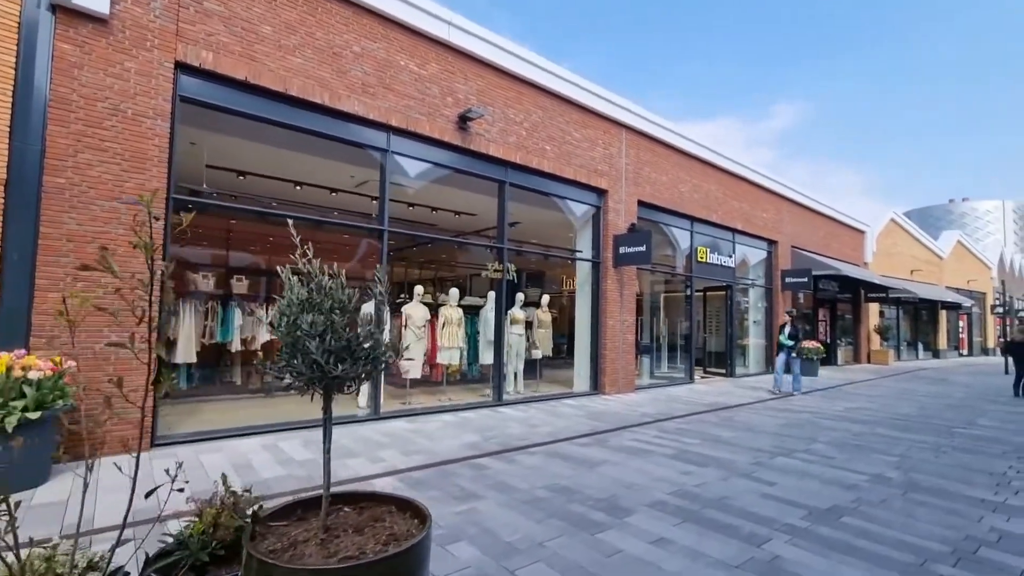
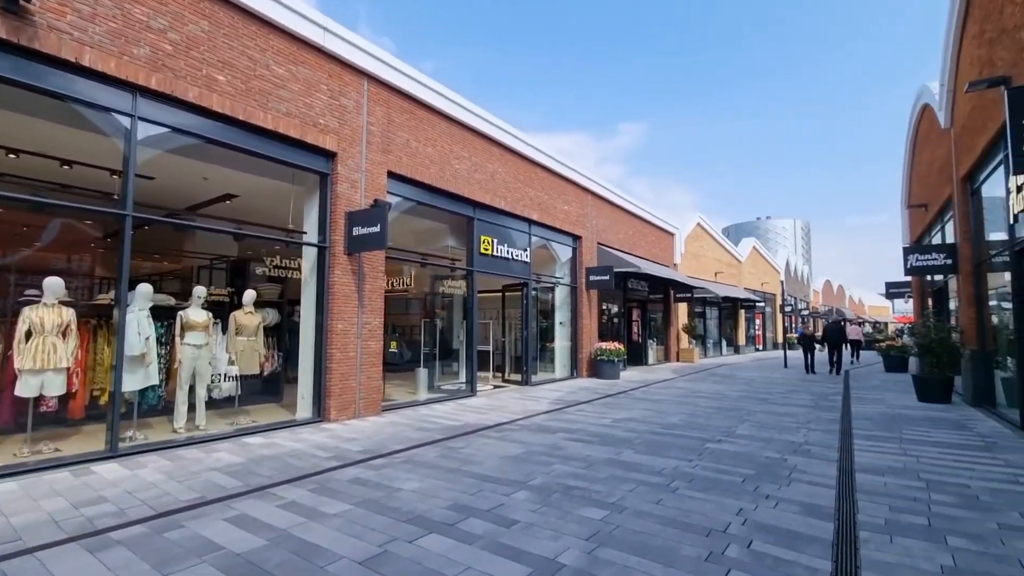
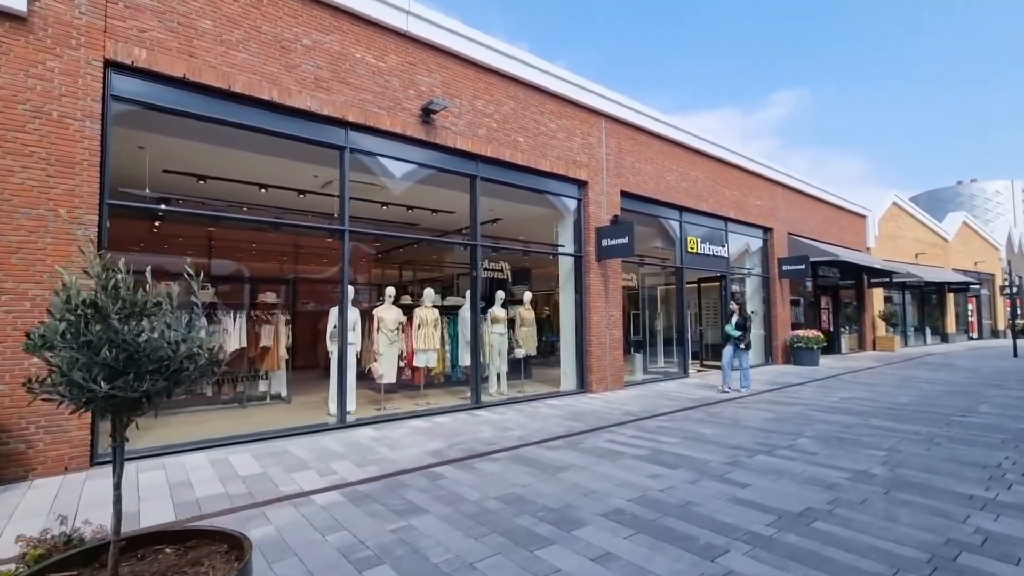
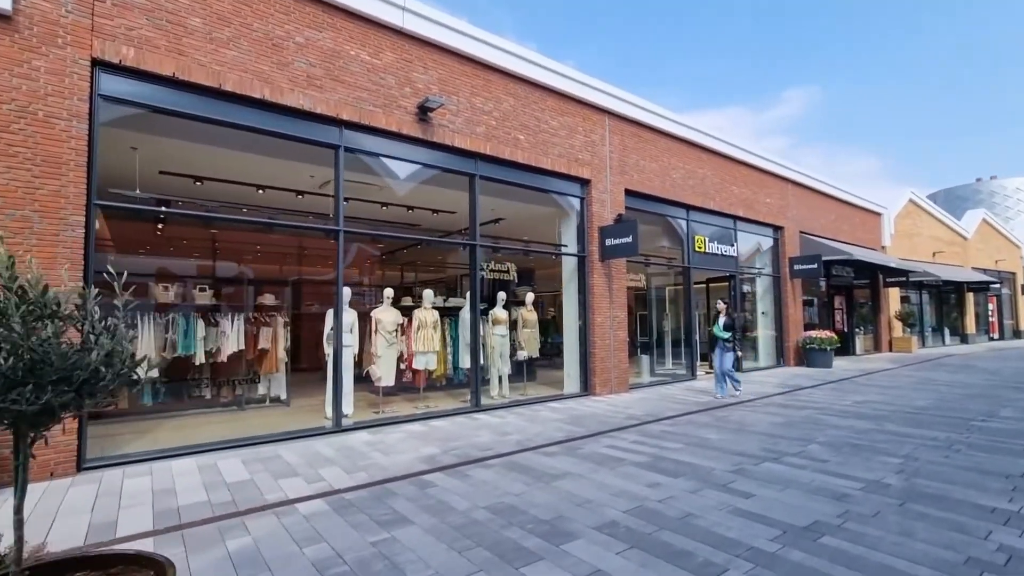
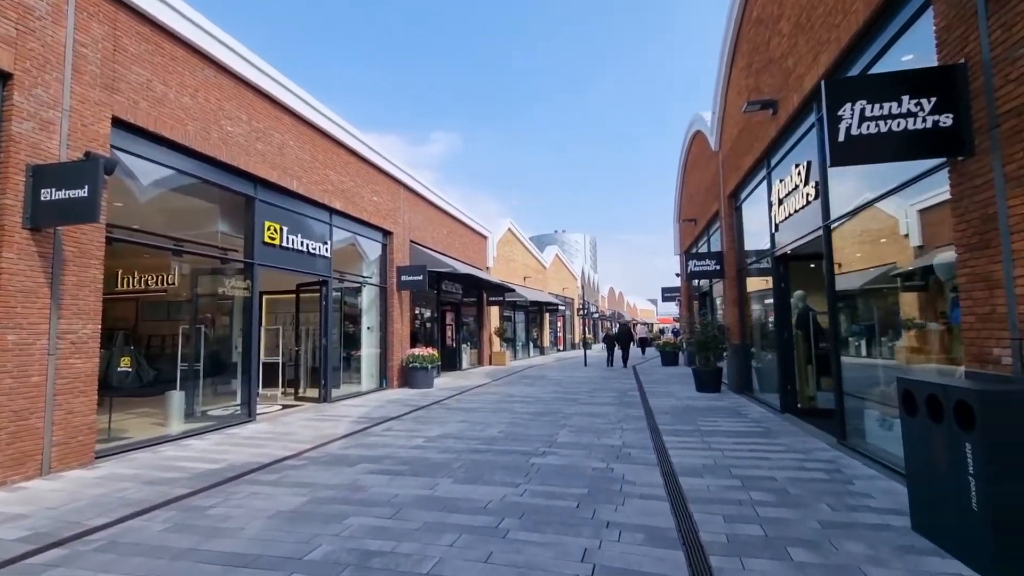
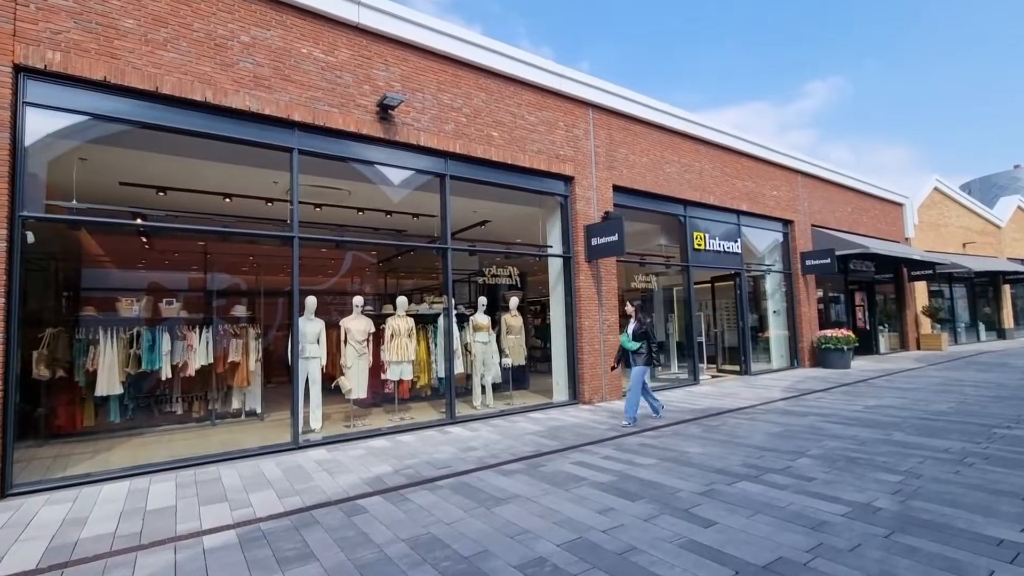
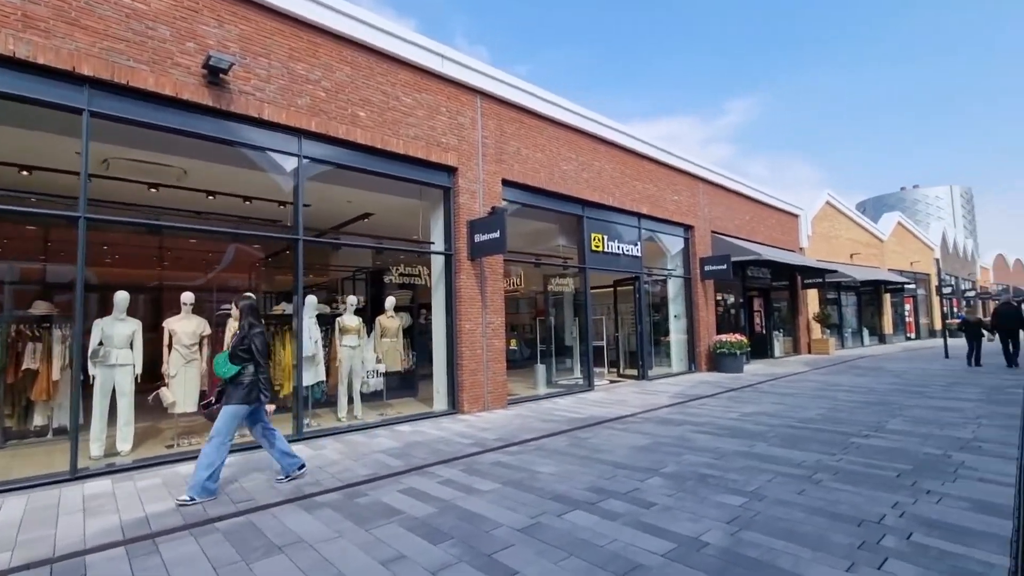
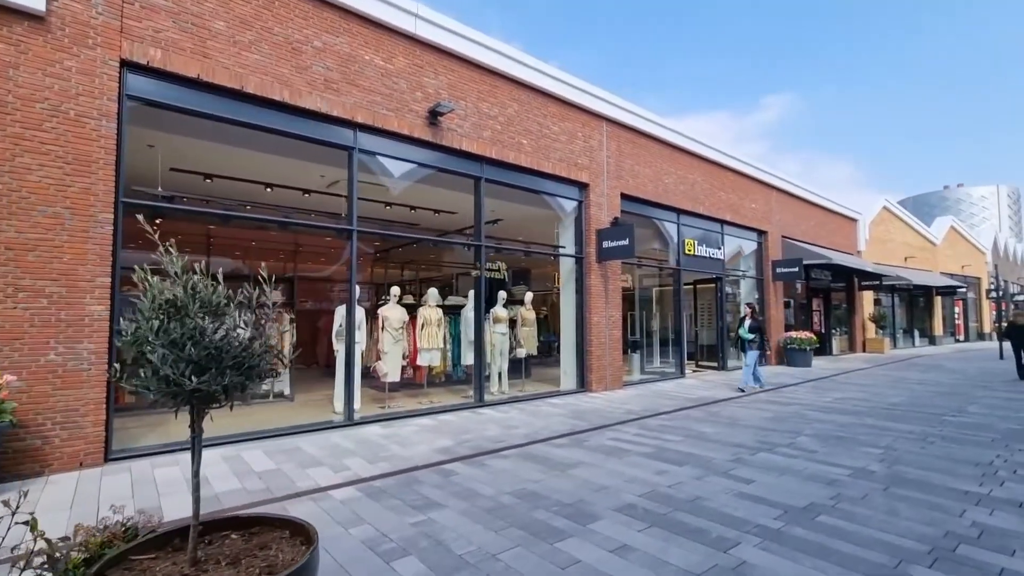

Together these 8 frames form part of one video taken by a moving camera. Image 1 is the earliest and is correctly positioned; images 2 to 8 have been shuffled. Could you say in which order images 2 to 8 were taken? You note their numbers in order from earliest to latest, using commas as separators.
8, 3, 4, 6, 7, 2, 5
